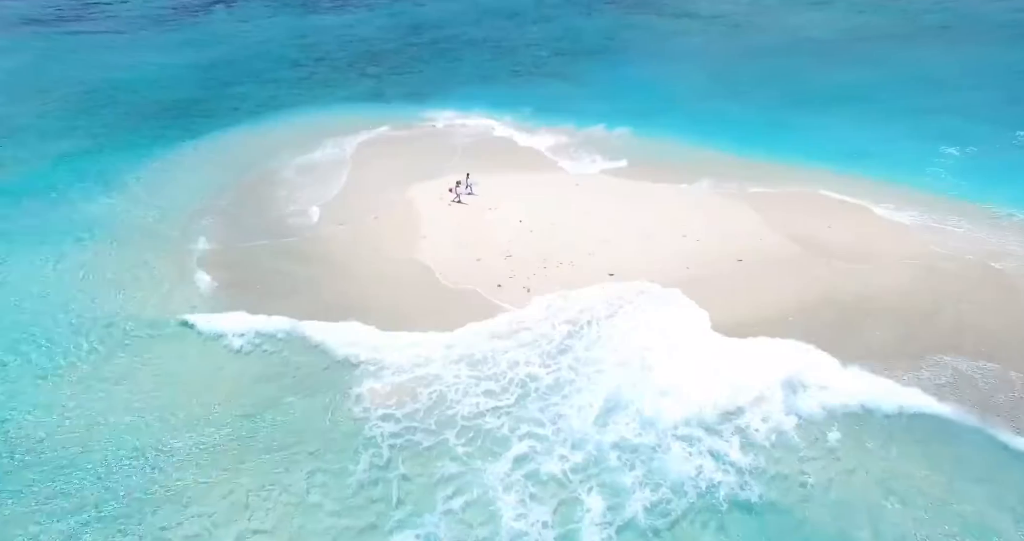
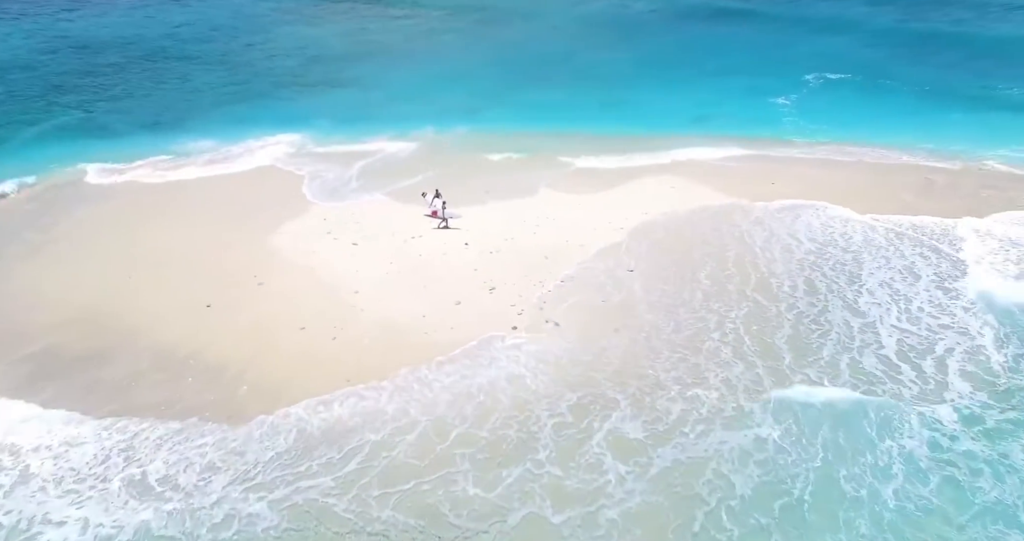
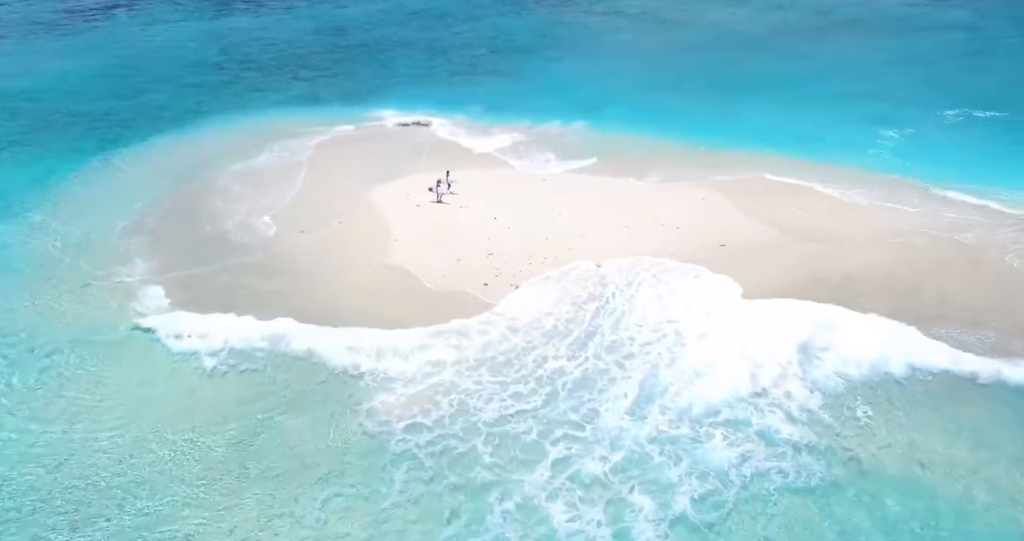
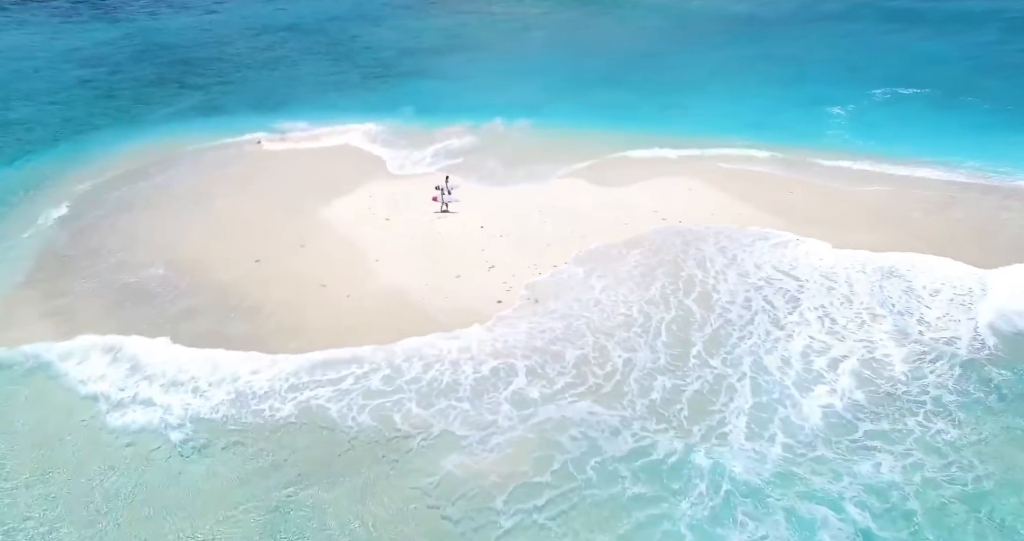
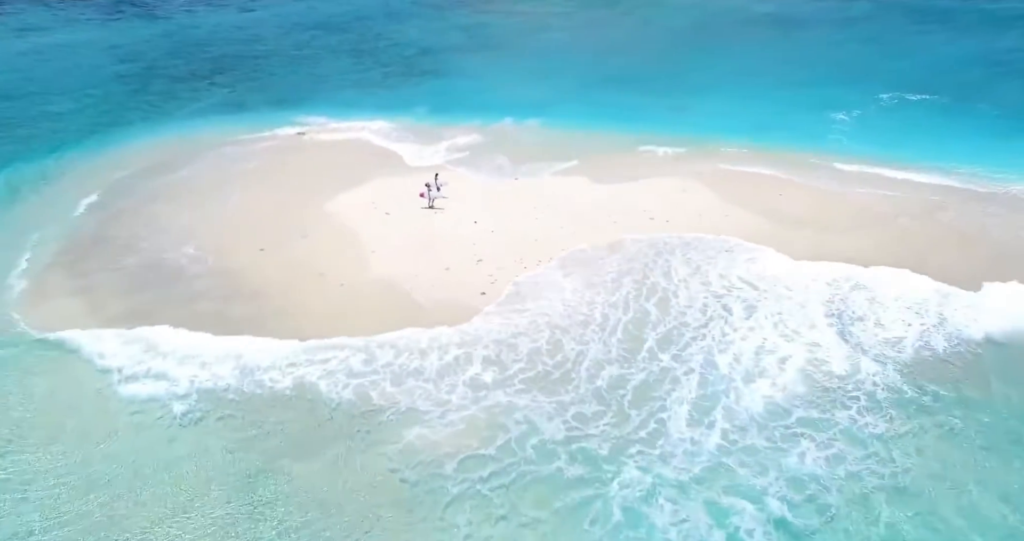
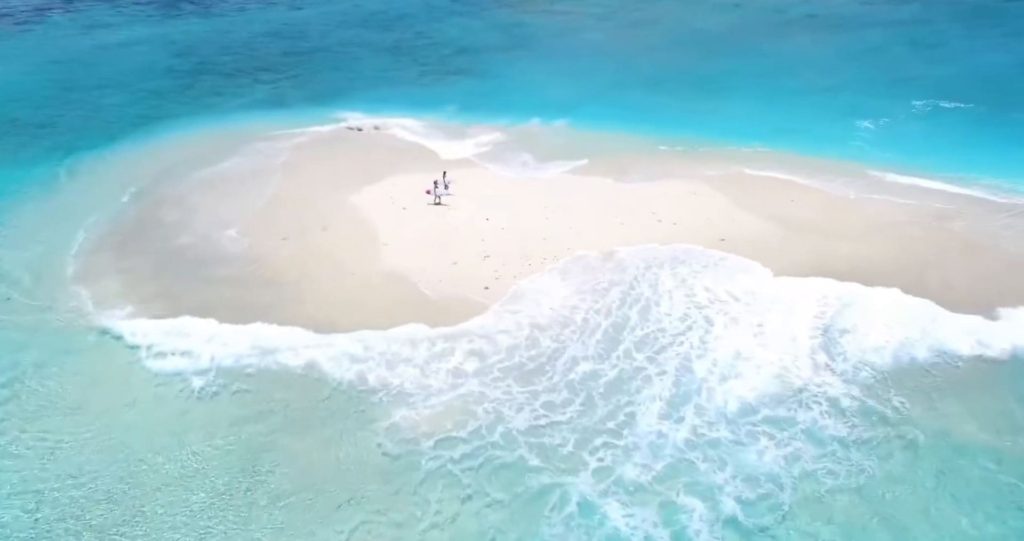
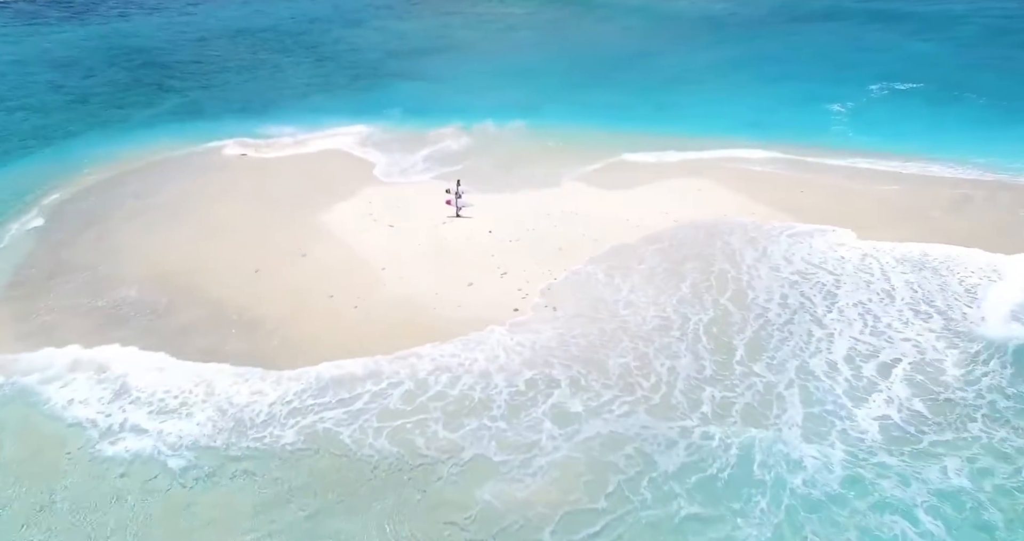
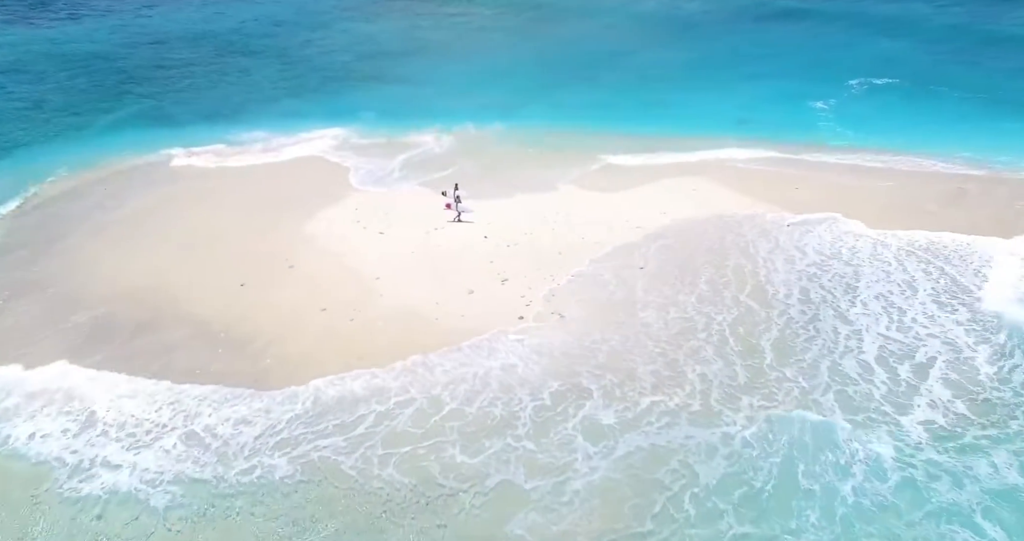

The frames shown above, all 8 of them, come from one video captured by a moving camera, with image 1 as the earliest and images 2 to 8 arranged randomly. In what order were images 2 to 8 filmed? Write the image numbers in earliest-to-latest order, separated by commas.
3, 6, 5, 4, 7, 8, 2
